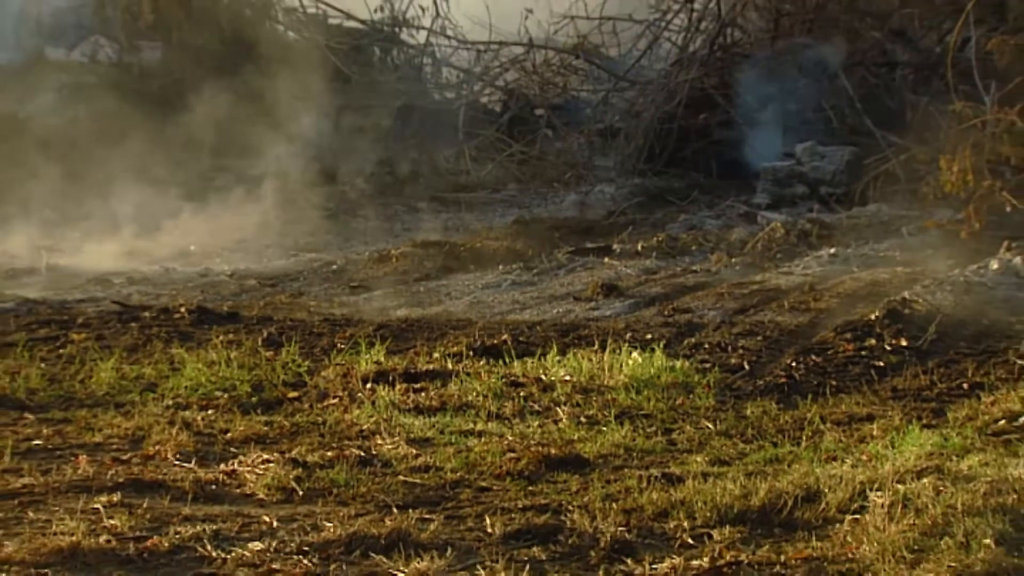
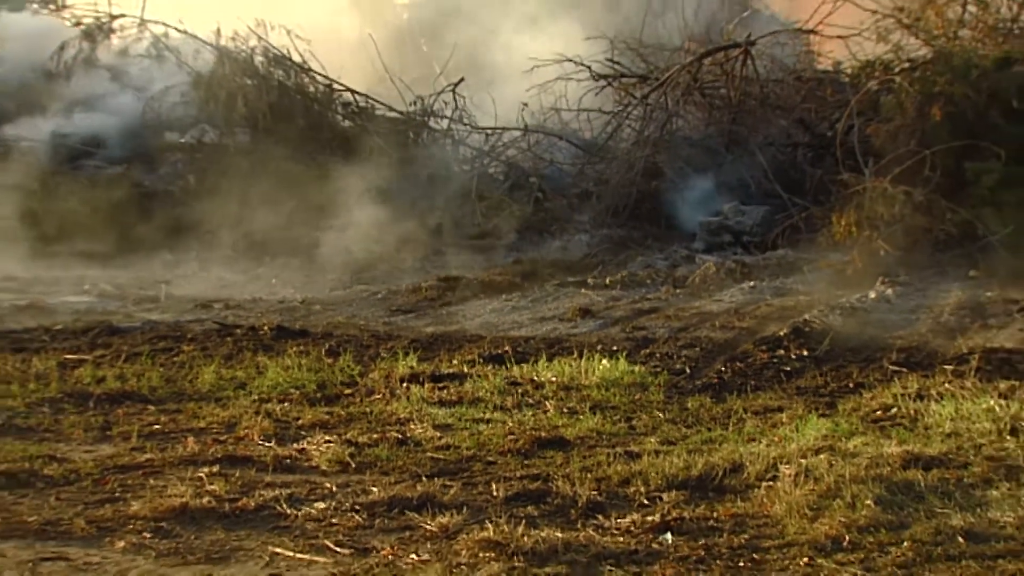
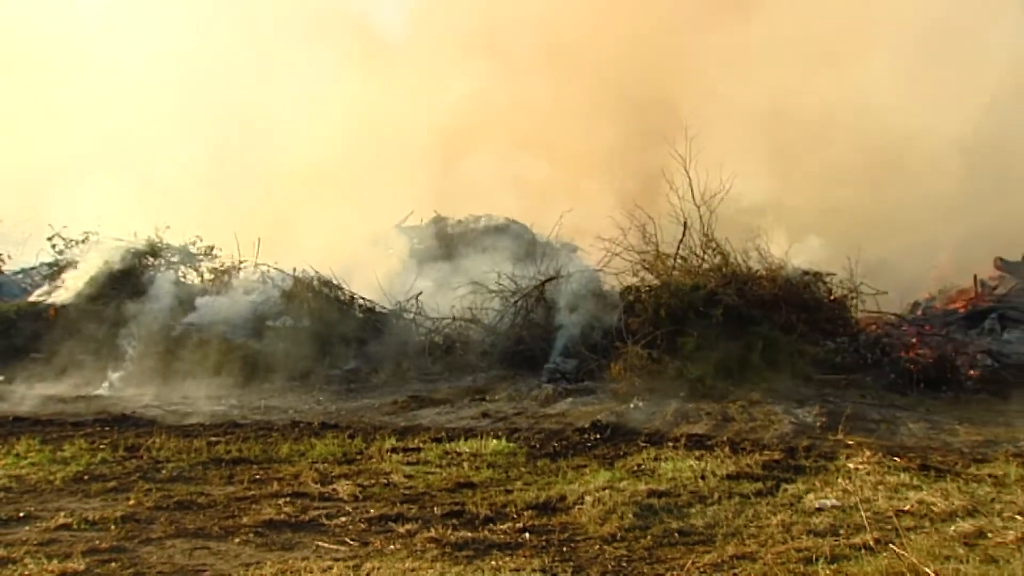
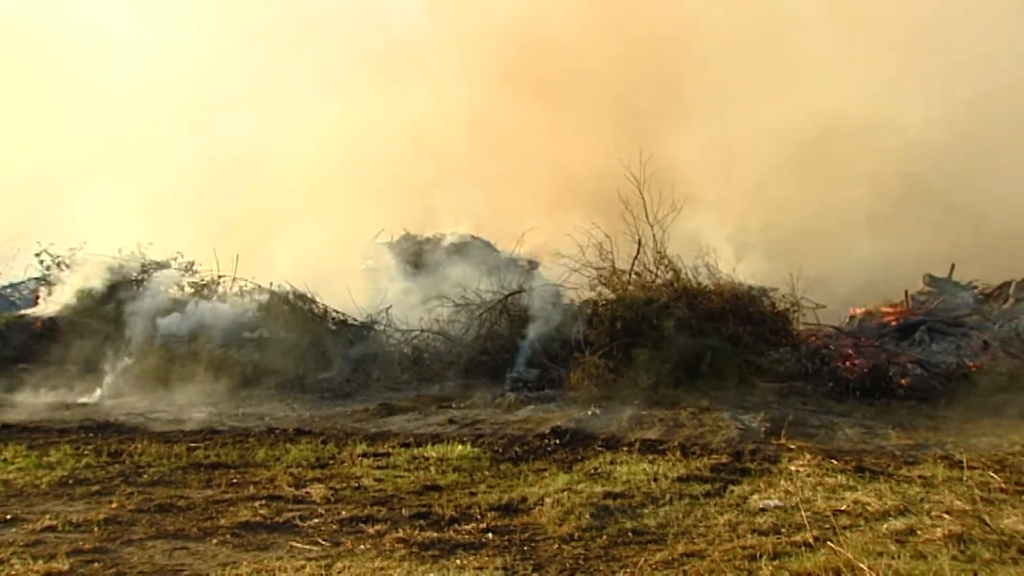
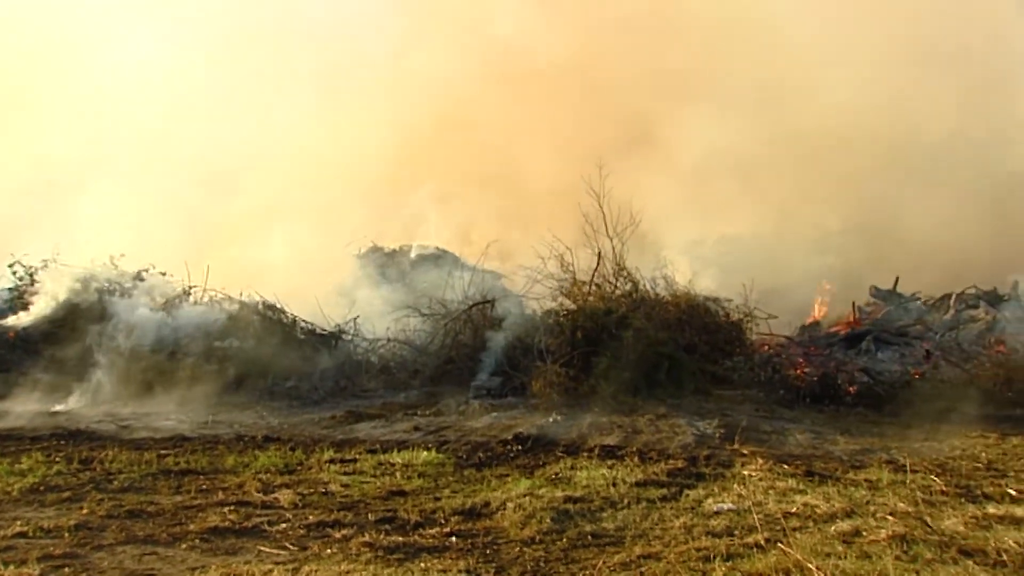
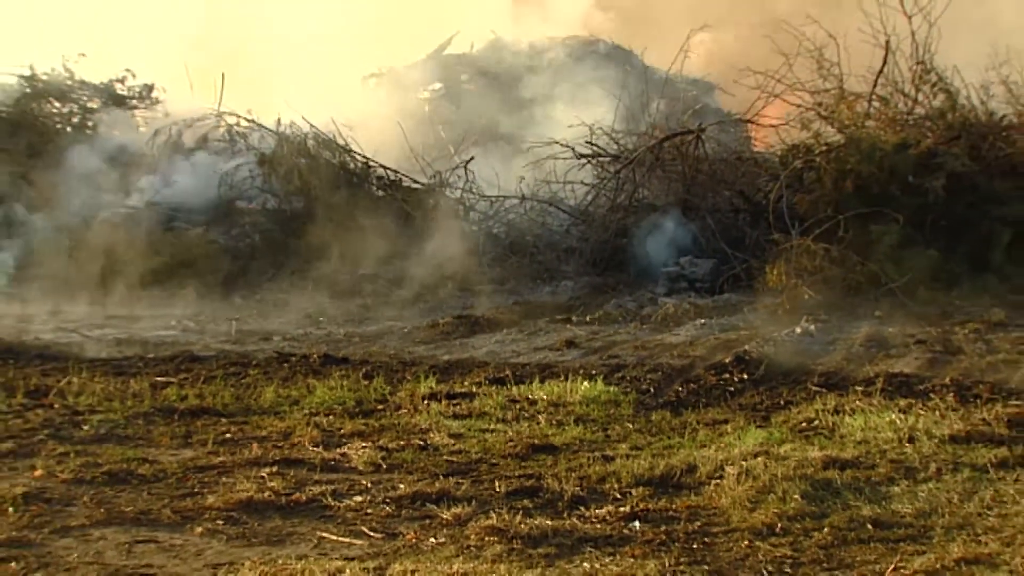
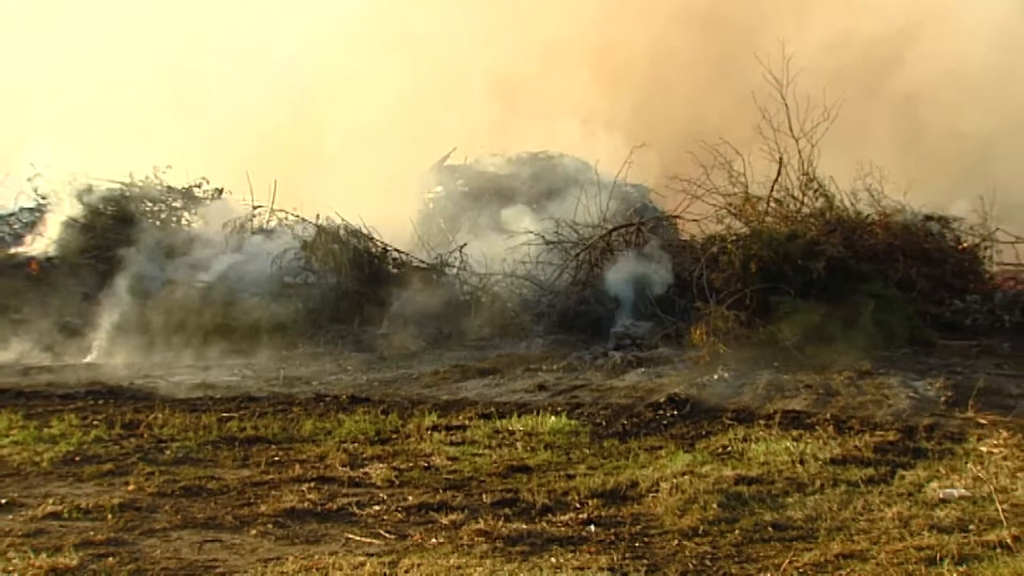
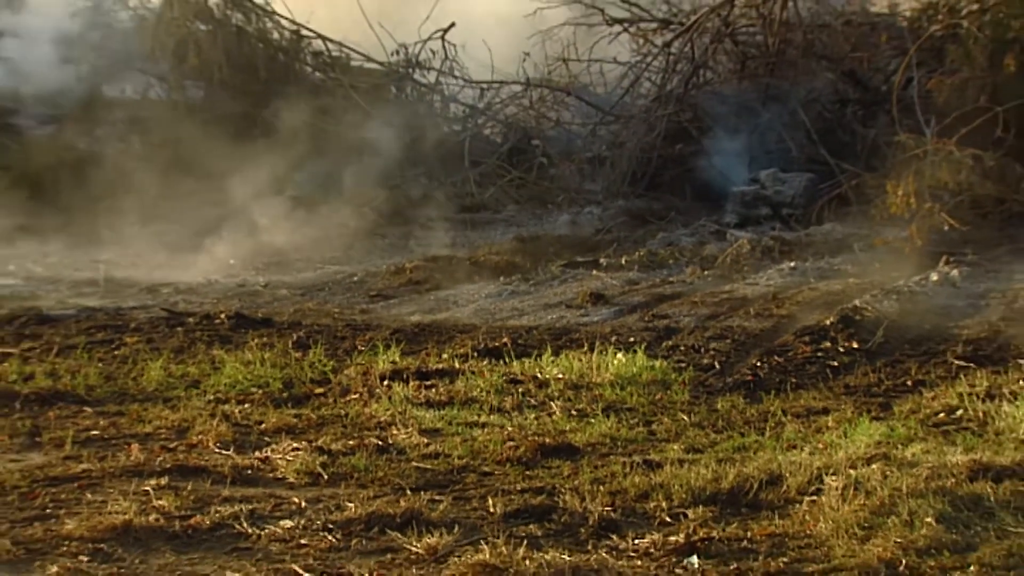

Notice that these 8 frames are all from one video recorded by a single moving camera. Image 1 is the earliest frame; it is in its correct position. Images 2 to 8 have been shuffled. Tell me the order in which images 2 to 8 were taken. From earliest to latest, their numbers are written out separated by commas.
8, 2, 6, 7, 3, 4, 5
